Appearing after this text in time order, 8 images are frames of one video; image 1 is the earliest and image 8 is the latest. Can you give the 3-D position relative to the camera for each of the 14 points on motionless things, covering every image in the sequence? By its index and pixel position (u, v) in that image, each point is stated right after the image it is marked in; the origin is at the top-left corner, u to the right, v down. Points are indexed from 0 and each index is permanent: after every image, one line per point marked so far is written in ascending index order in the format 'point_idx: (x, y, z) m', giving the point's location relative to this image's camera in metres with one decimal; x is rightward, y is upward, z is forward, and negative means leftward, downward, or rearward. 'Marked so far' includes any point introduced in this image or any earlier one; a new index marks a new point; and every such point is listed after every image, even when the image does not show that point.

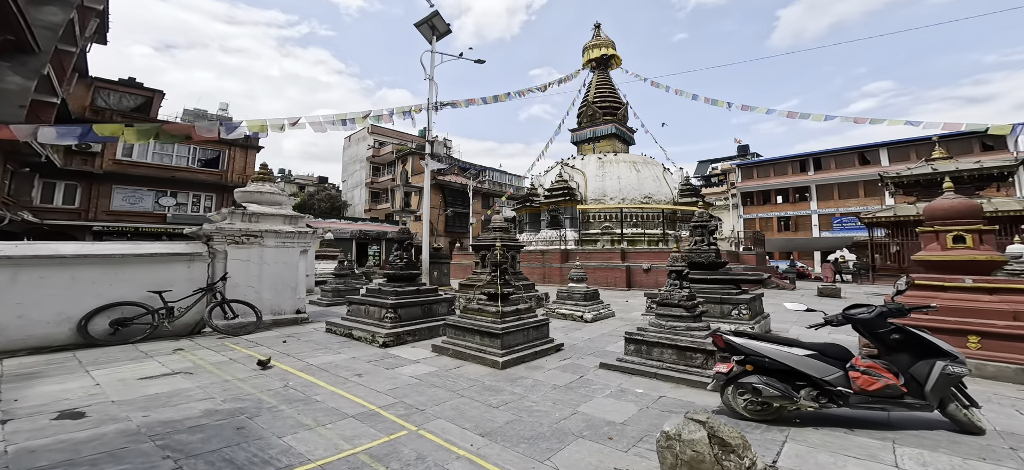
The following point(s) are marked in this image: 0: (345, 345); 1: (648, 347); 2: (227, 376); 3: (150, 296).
0: (-2.4, -1.7, +5.6) m
1: (+1.4, -1.2, +3.8) m
2: (-2.8, -1.5, +3.9) m
3: (-5.7, -1.0, +5.7) m
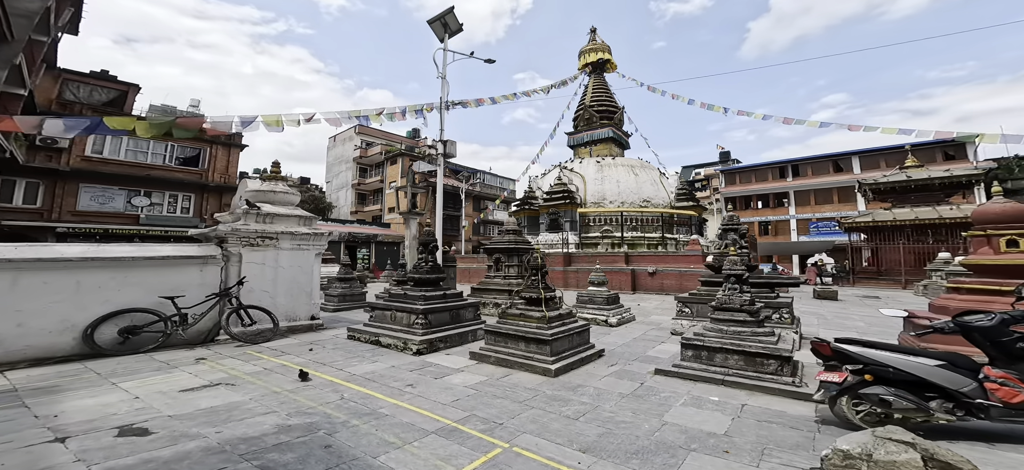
0: (-1.9, -1.7, +5.4) m
1: (+2.0, -1.2, +3.8) m
2: (-2.3, -1.5, +3.7) m
3: (-5.1, -1.0, +5.4) m
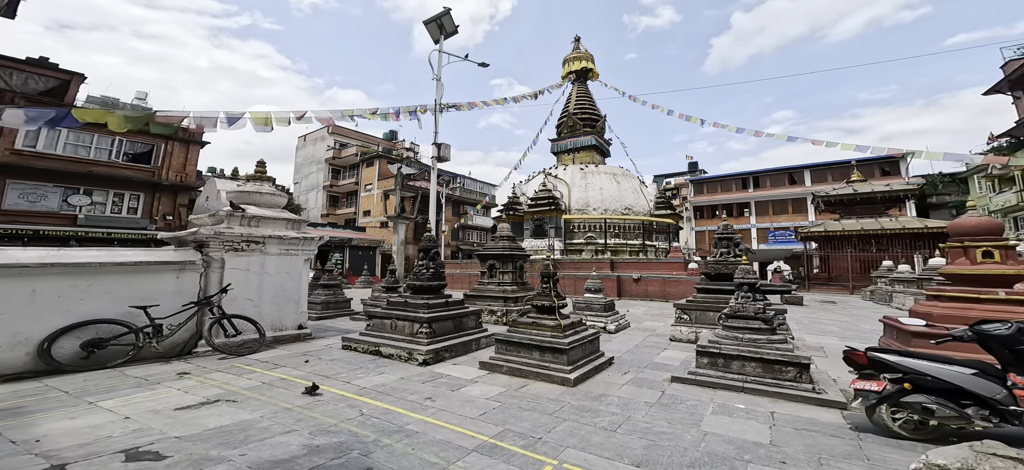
0: (-1.8, -1.8, +5.1) m
1: (+2.2, -1.3, +3.8) m
2: (-2.0, -1.6, +3.5) m
3: (-5.0, -1.0, +5.0) m
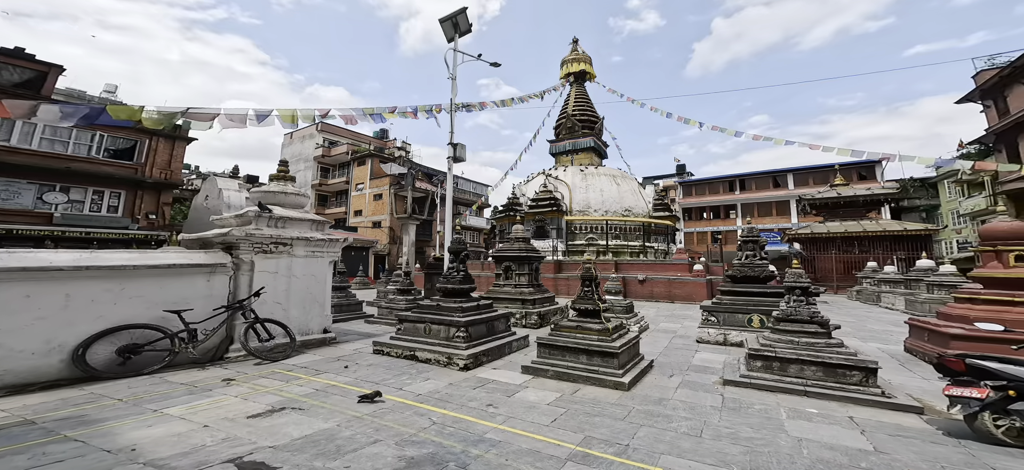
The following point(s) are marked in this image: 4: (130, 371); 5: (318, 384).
0: (-1.2, -1.8, +5.0) m
1: (+2.8, -1.3, +3.9) m
2: (-1.4, -1.6, +3.4) m
3: (-4.5, -1.0, +4.8) m
4: (-4.4, -1.5, +4.3) m
5: (-2.2, -1.7, +4.2) m
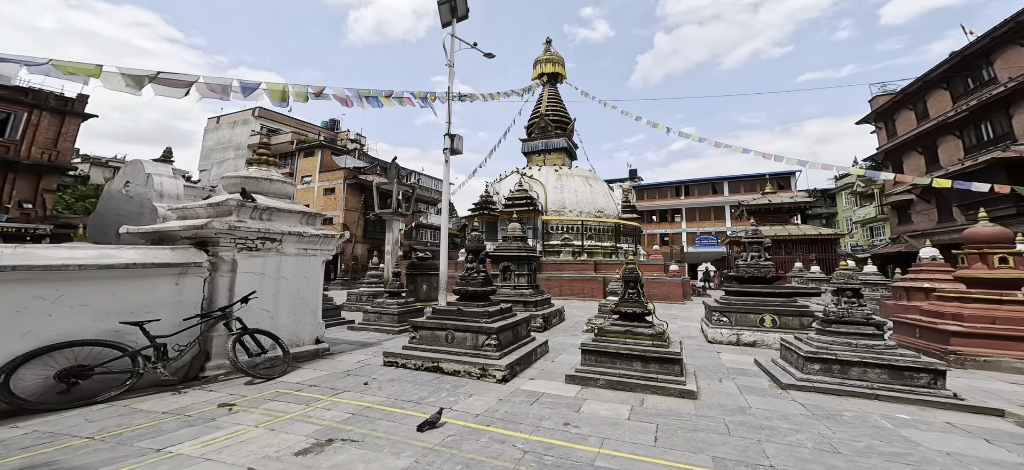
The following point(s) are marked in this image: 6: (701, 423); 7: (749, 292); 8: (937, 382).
0: (-0.7, -1.8, +4.5) m
1: (+3.4, -1.3, +3.8) m
2: (-0.7, -1.5, +2.8) m
3: (-3.9, -1.0, +3.8) m
4: (-3.8, -1.5, +3.4) m
5: (-1.5, -1.6, +3.5) m
6: (+1.5, -1.5, +3.0) m
7: (+4.4, -1.1, +7.0) m
8: (+3.9, -1.4, +3.5) m
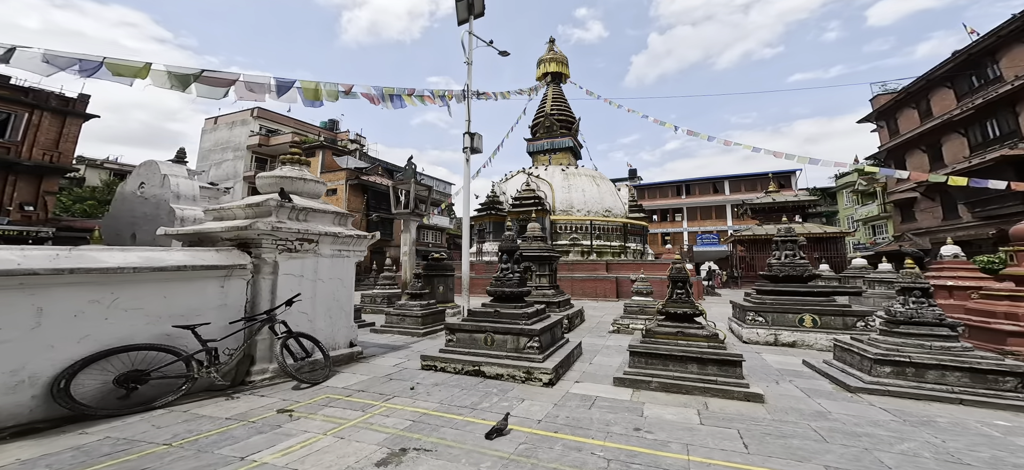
0: (-0.1, -1.8, +4.3) m
1: (+4.0, -1.3, +3.7) m
2: (-0.1, -1.5, +2.7) m
3: (-3.3, -1.0, +3.7) m
4: (-3.2, -1.5, +3.2) m
5: (-1.0, -1.6, +3.4) m
6: (+2.1, -1.5, +2.9) m
7: (+5.0, -1.0, +6.9) m
8: (+4.5, -1.3, +3.4) m
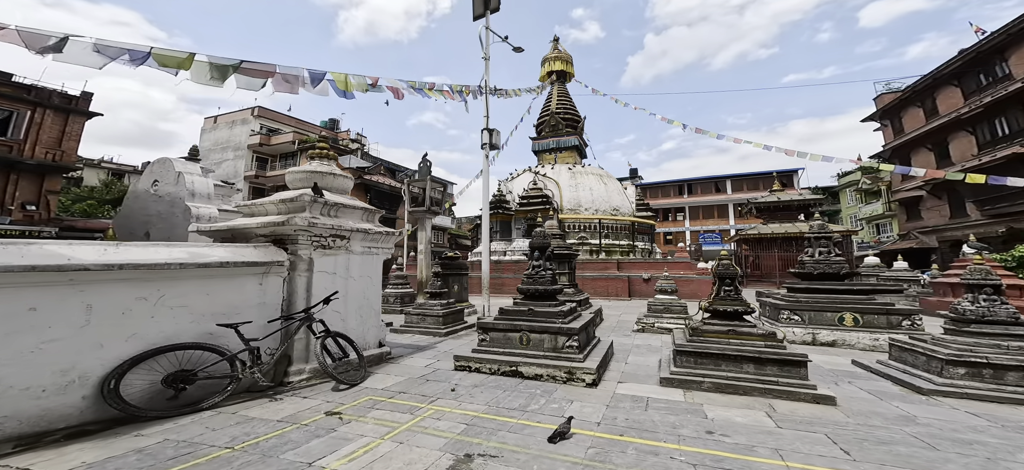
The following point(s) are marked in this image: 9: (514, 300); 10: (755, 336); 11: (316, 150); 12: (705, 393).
0: (+0.4, -1.7, +4.2) m
1: (+4.5, -1.2, +3.5) m
2: (+0.4, -1.5, +2.5) m
3: (-2.8, -0.9, +3.5) m
4: (-2.7, -1.4, +3.1) m
5: (-0.5, -1.6, +3.2) m
6: (+2.6, -1.5, +2.7) m
7: (+5.5, -1.0, +6.7) m
8: (+5.0, -1.3, +3.2) m
9: (0.0, -1.0, +6.0) m
10: (+2.7, -1.1, +4.1) m
11: (-2.9, +1.3, +5.7) m
12: (+2.0, -1.6, +3.8) m
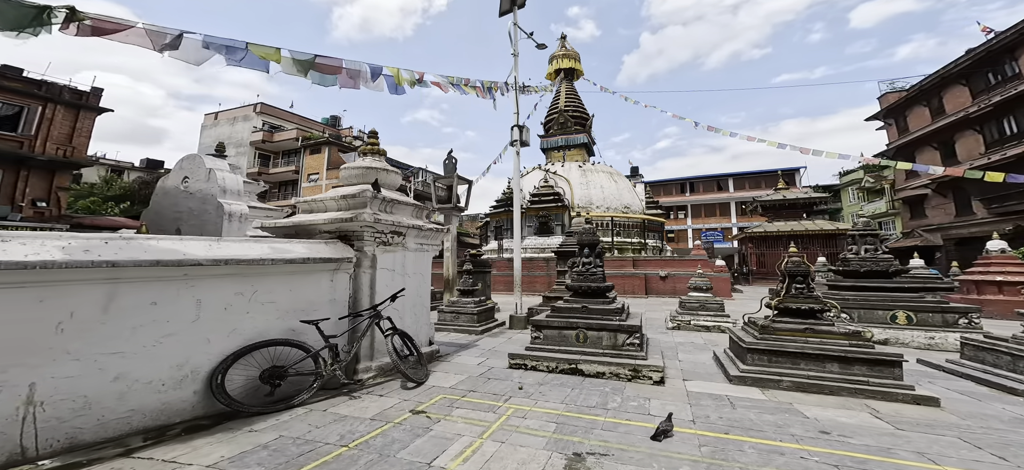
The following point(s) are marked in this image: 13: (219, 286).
0: (+1.1, -1.7, +4.1) m
1: (+5.2, -1.2, +3.4) m
2: (+1.1, -1.4, +2.4) m
3: (-2.0, -0.9, +3.4) m
4: (-2.0, -1.4, +3.0) m
5: (+0.3, -1.5, +3.1) m
6: (+3.4, -1.4, +2.6) m
7: (+6.3, -0.9, +6.6) m
8: (+5.8, -1.2, +3.1) m
9: (+0.8, -1.0, +5.9) m
10: (+3.4, -1.0, +4.0) m
11: (-2.2, +1.3, +5.6) m
12: (+2.8, -1.6, +3.8) m
13: (-2.3, -0.4, +2.9) m
